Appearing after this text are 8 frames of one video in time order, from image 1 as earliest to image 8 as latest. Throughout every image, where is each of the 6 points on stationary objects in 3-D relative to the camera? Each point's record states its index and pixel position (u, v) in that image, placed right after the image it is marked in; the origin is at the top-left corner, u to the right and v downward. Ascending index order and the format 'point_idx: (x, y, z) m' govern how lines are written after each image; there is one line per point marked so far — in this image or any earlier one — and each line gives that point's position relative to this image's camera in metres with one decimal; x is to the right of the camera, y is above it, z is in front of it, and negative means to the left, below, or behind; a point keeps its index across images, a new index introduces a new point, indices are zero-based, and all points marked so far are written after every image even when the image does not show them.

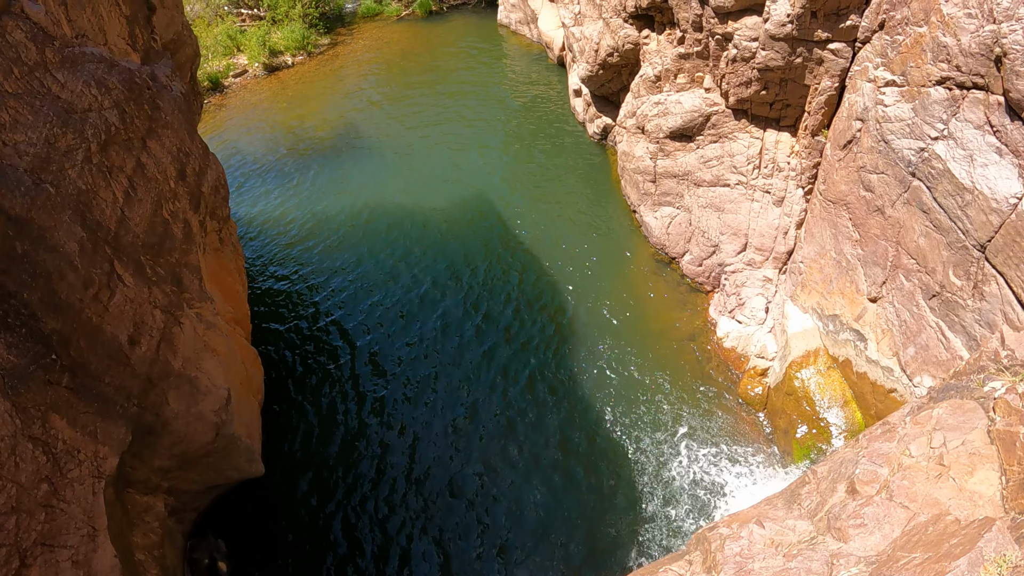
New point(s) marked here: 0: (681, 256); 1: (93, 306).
0: (+3.4, +0.6, +14.8) m
1: (-3.5, -0.2, +6.4) m
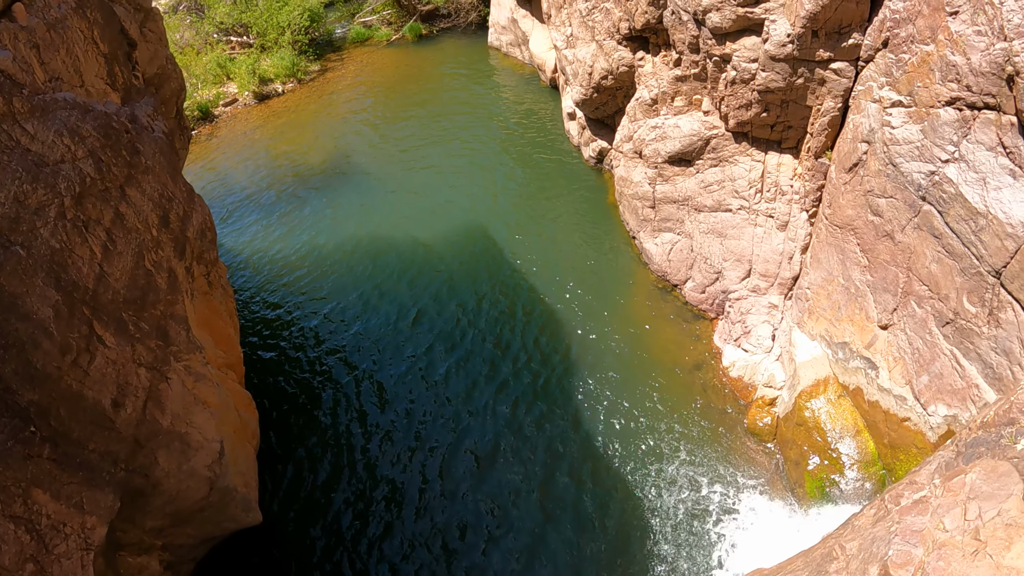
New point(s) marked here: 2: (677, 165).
0: (+3.3, +0.1, +14.5) m
1: (-3.5, -0.7, +6.0) m
2: (+3.1, +2.2, +13.8) m
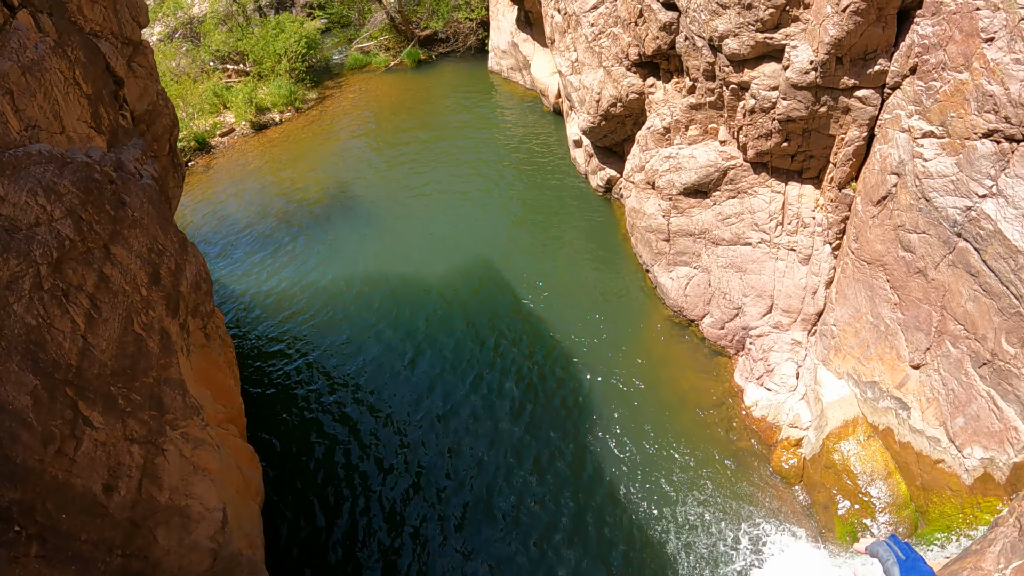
0: (+3.5, -0.6, +13.9) m
1: (-3.2, -1.2, +5.3) m
2: (+3.2, +1.6, +13.2) m
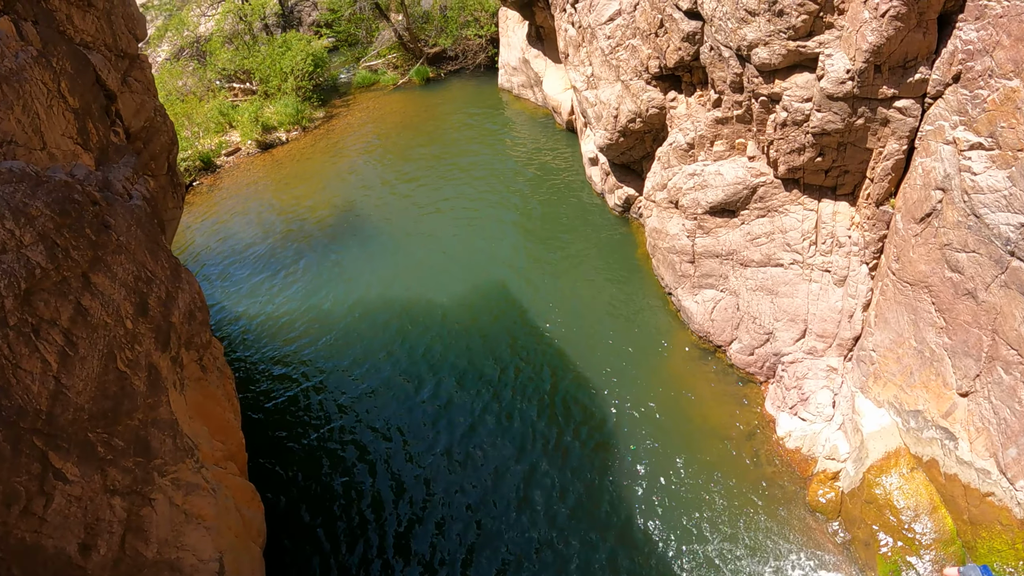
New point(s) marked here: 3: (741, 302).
0: (+3.8, -1.0, +13.1) m
1: (-3.0, -1.4, +4.6) m
2: (+3.5, +1.2, +12.6) m
3: (+3.9, -0.2, +12.9) m
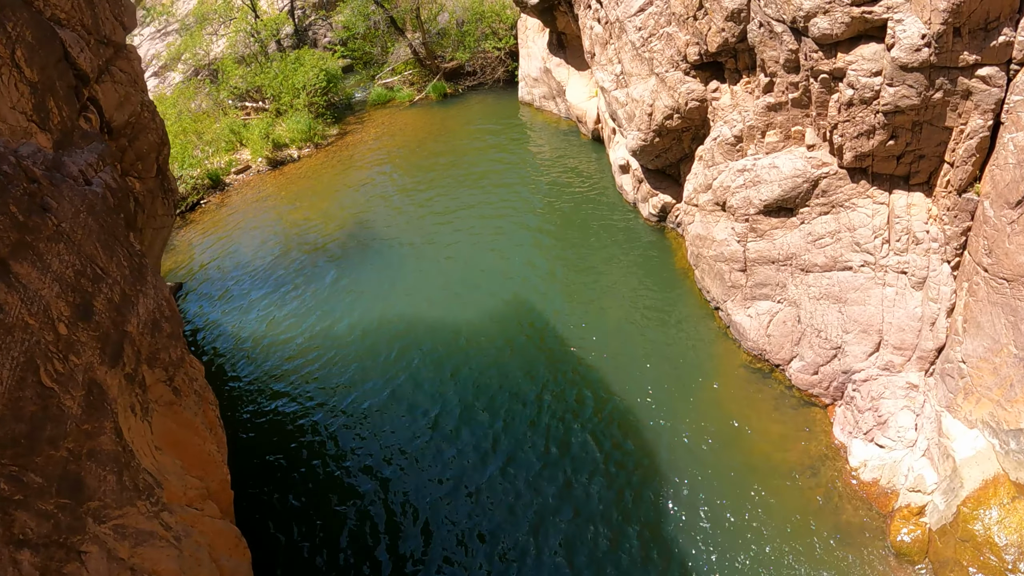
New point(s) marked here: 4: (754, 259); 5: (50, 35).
0: (+4.2, -1.1, +11.6) m
1: (-2.8, -1.3, +3.3) m
2: (+3.9, +1.0, +11.2) m
3: (+4.4, -0.4, +11.4) m
4: (+3.7, +0.4, +11.7) m
5: (-4.1, +2.2, +6.6) m
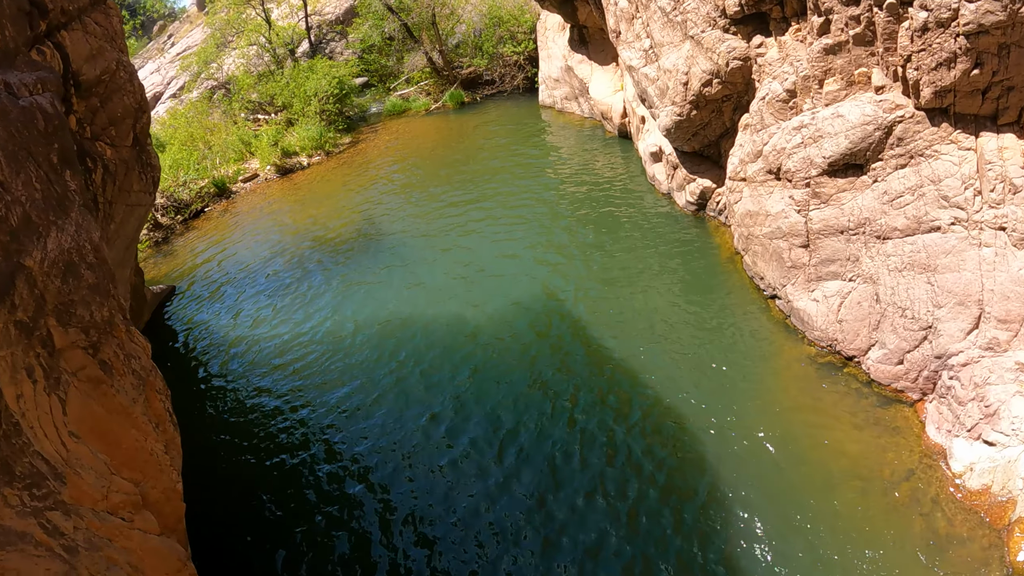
0: (+4.6, -0.8, +9.9) m
1: (-2.8, -0.8, +1.9) m
2: (+4.2, +1.4, +9.6) m
3: (+4.7, -0.1, +9.7) m
4: (+4.1, +0.7, +10.1) m
5: (-4.1, +2.5, +5.5) m
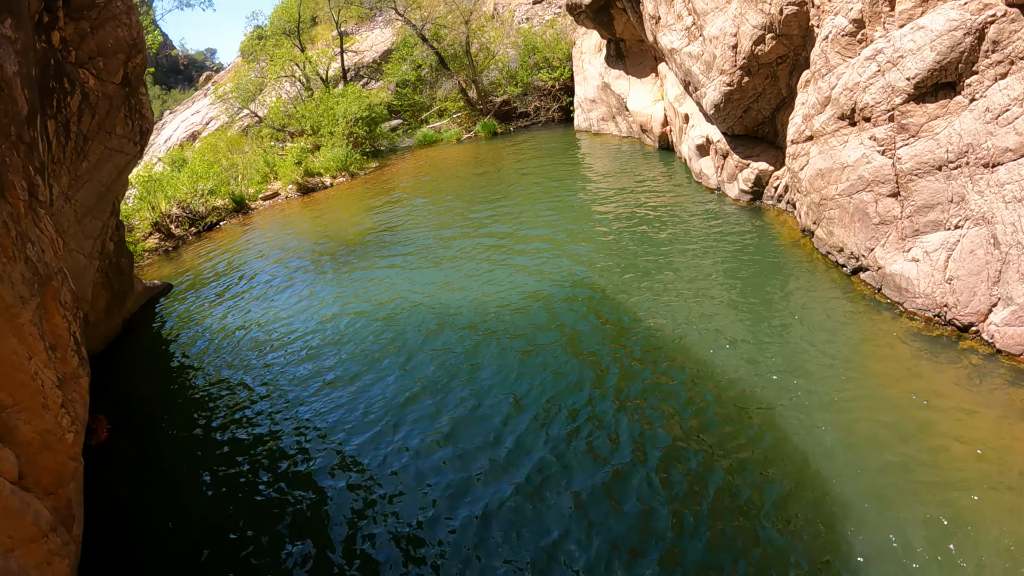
0: (+5.1, -0.3, +8.1) m
1: (-2.8, +0.8, +0.7) m
2: (+4.5, +1.9, +8.2) m
3: (+5.1, +0.5, +8.1) m
4: (+4.5, +1.2, +8.6) m
5: (-4.0, +3.3, +4.9) m
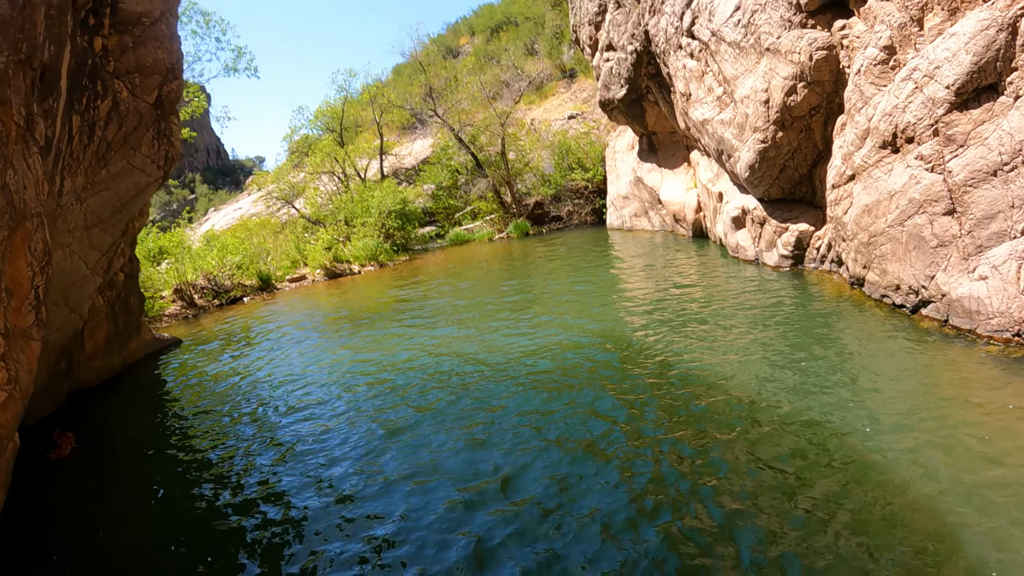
0: (+5.3, -0.4, +7.1) m
1: (-3.0, +2.8, +0.7) m
2: (+4.8, +1.6, +7.8) m
3: (+5.3, +0.3, +7.3) m
4: (+4.8, +0.8, +8.0) m
5: (-3.9, +4.1, +5.6) m
